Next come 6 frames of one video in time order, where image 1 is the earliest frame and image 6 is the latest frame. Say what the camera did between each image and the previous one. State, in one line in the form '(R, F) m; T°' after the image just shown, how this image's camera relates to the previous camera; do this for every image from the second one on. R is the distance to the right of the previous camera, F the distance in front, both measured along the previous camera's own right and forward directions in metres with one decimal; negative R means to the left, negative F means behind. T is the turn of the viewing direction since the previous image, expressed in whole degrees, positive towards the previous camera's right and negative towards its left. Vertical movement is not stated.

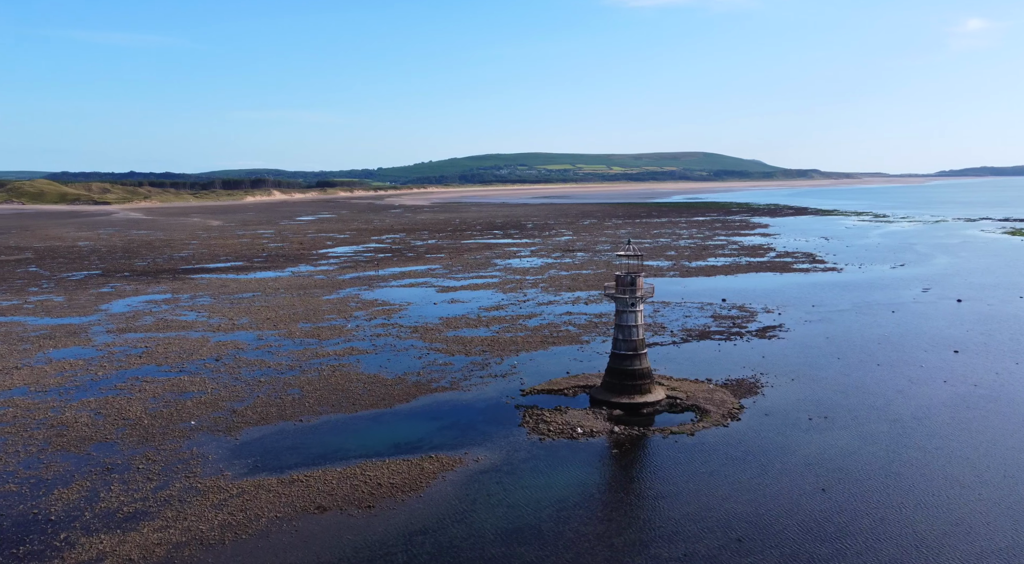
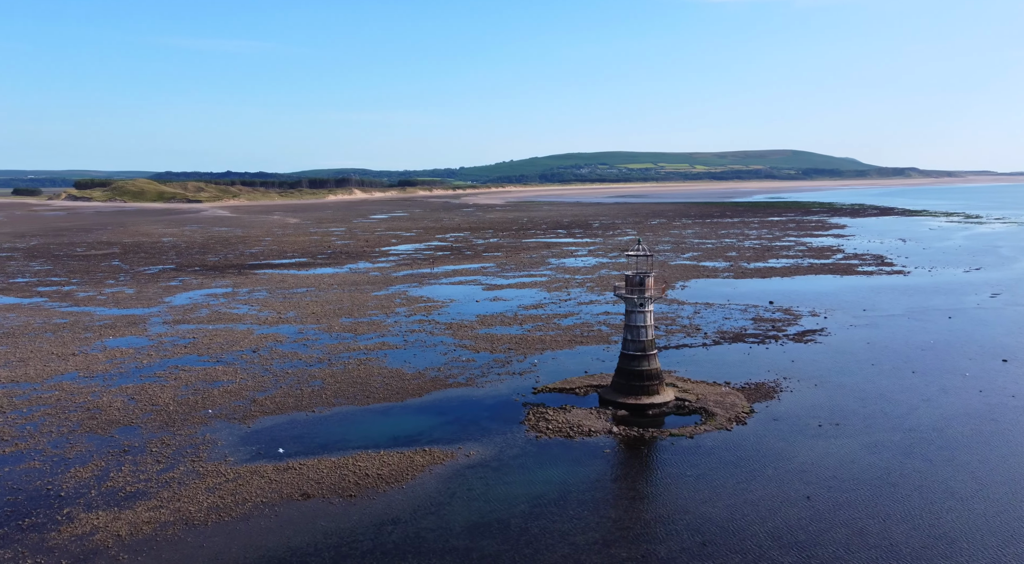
(+1.4, -0.1) m; -6°
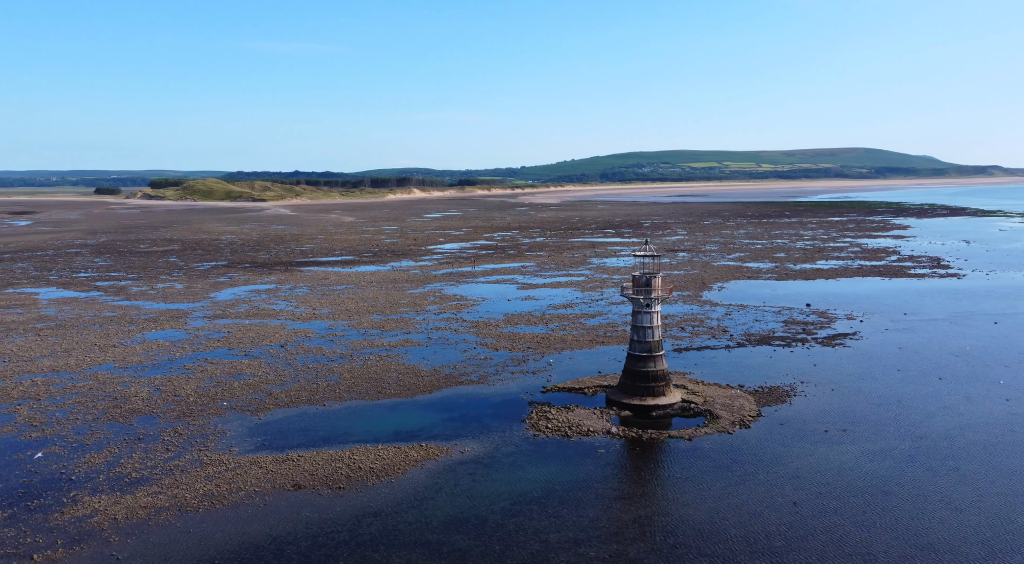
(+1.0, -0.1) m; -5°
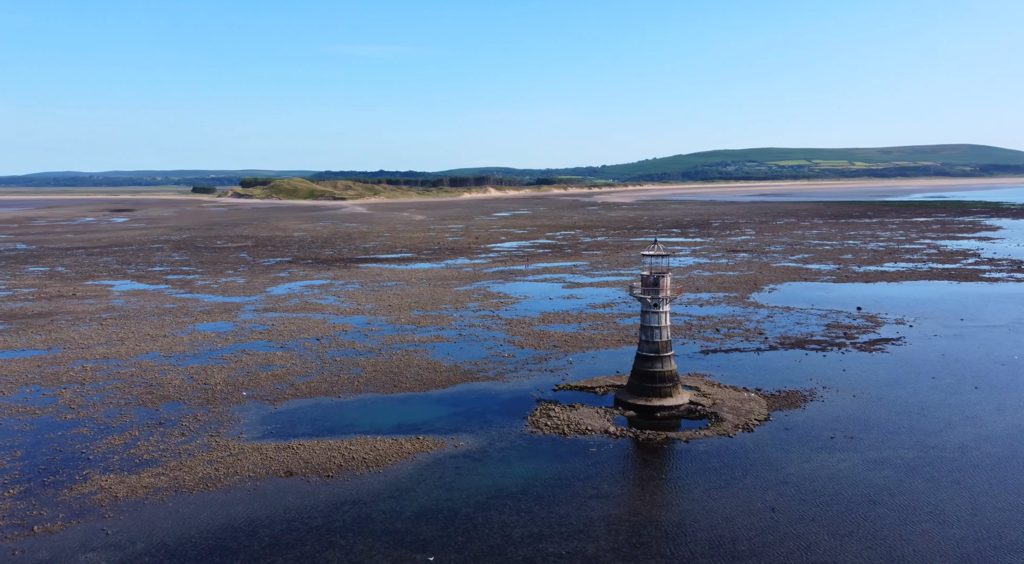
(+1.4, -0.1) m; -6°
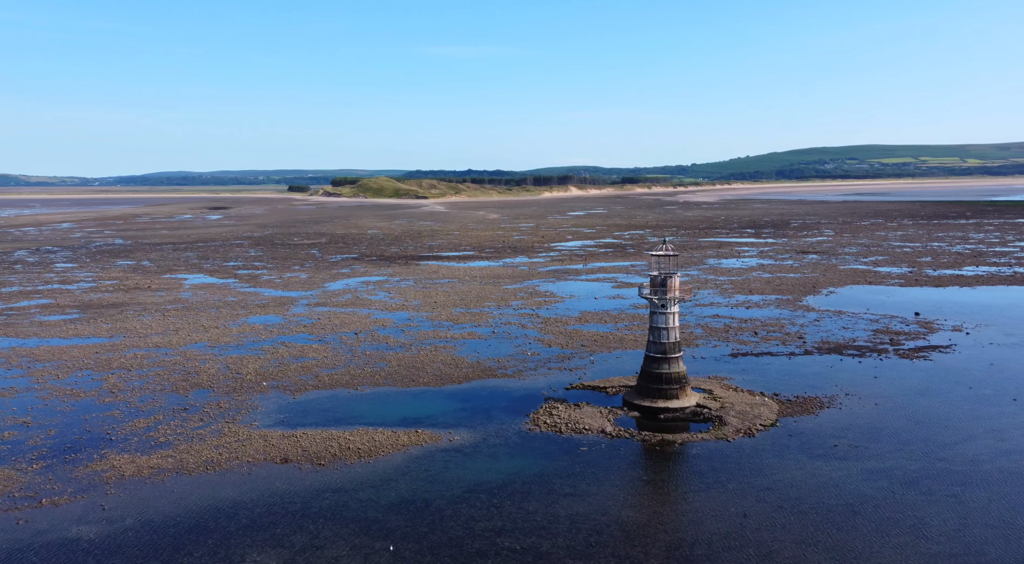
(+1.5, 0.0) m; -7°
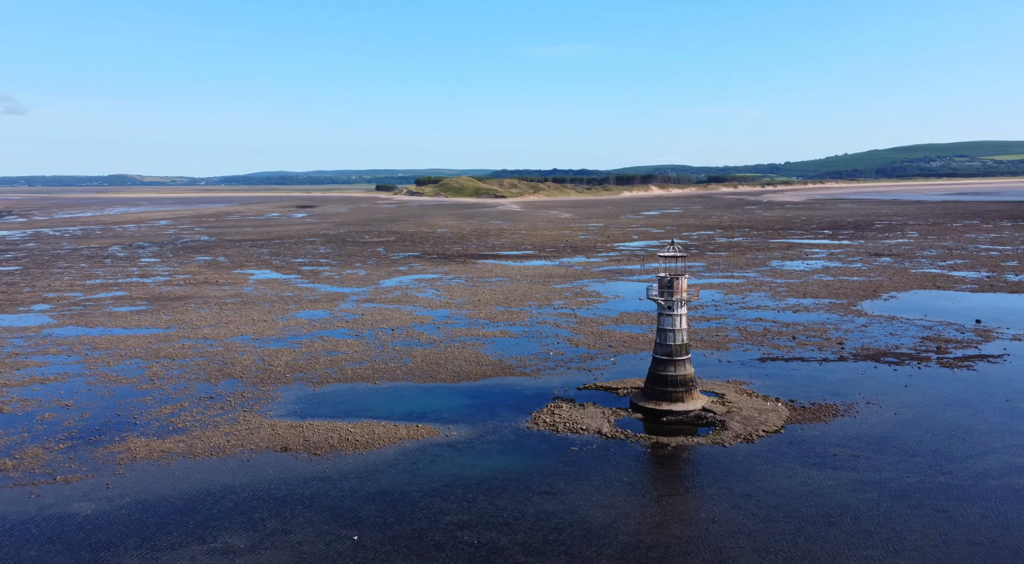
(+1.5, 0.0) m; -6°
